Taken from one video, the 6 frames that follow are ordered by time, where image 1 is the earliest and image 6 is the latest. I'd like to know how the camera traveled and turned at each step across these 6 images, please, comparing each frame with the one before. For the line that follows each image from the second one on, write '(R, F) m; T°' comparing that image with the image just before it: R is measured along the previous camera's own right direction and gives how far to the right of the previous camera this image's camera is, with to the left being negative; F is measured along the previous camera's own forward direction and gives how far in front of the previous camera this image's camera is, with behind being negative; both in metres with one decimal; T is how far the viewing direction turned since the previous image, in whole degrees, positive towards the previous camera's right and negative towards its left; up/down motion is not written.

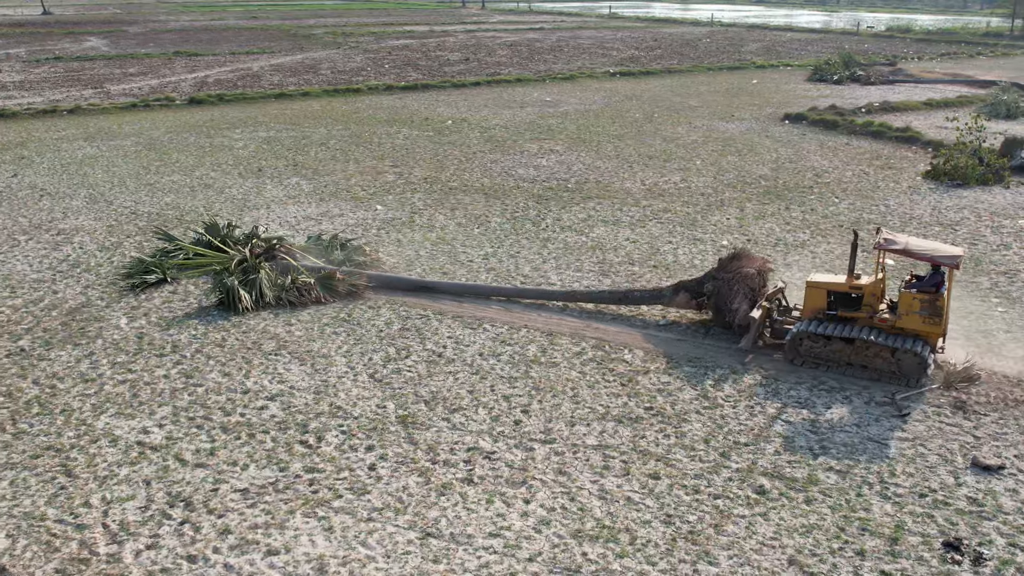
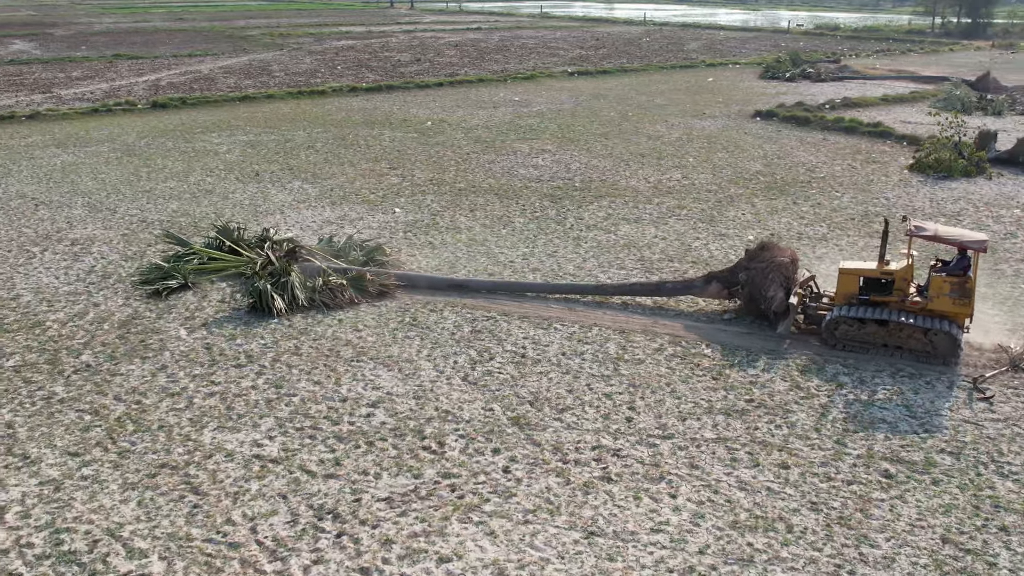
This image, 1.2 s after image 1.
(-1.8, +0.1) m; +5°
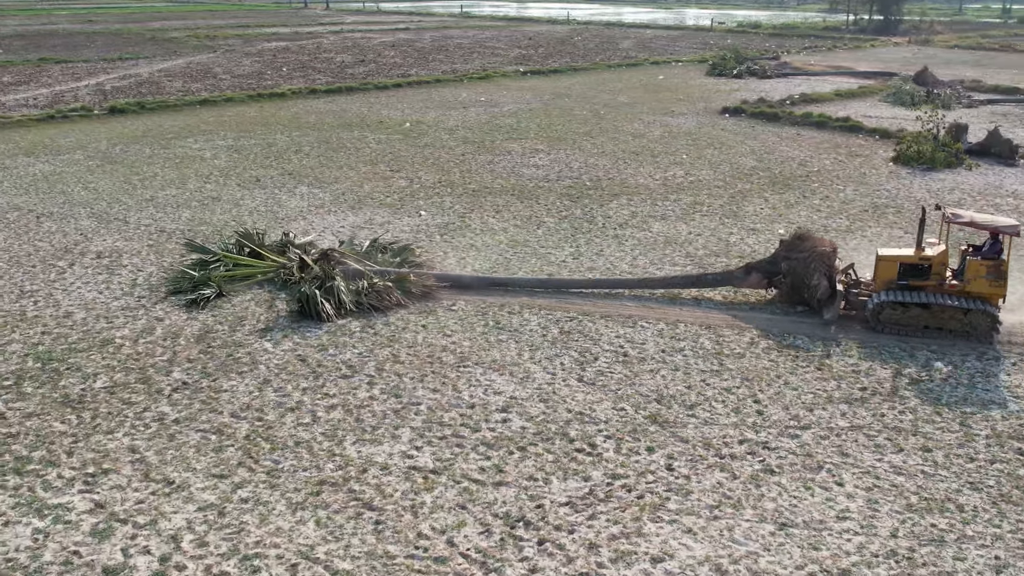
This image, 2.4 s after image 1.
(-2.2, +0.1) m; +6°
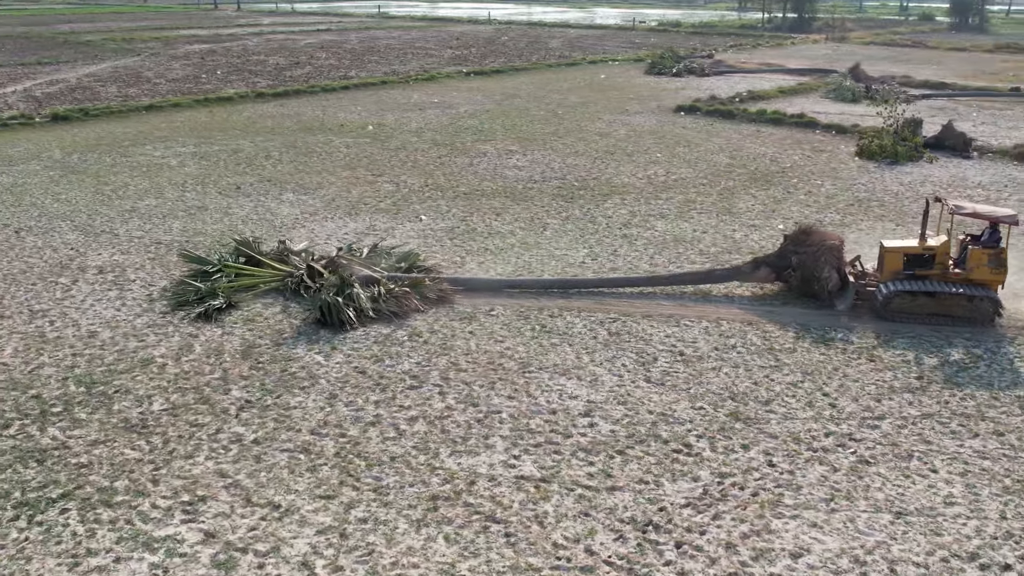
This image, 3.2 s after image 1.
(-1.7, +0.1) m; +5°
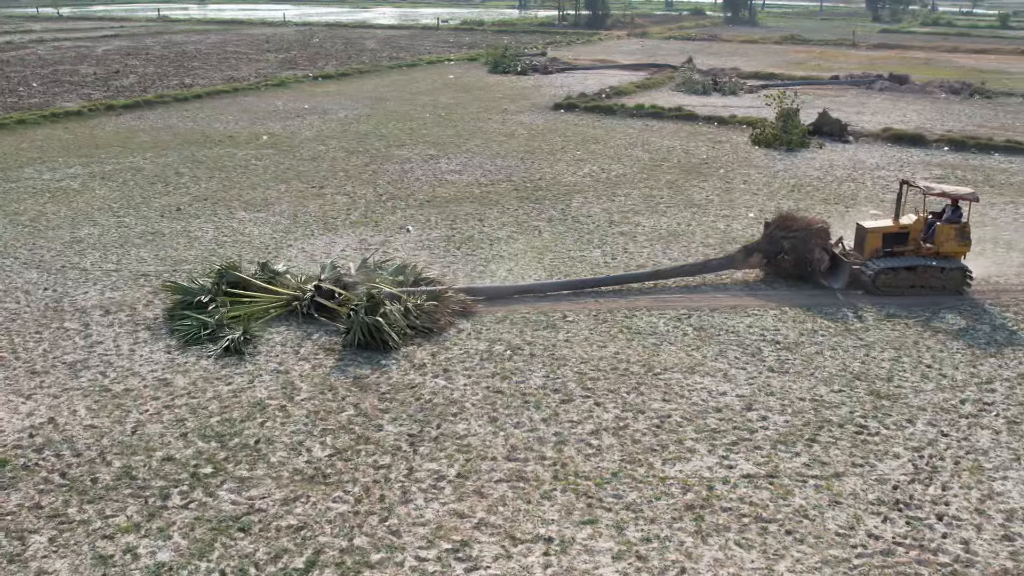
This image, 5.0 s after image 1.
(-3.7, +0.6) m; +14°
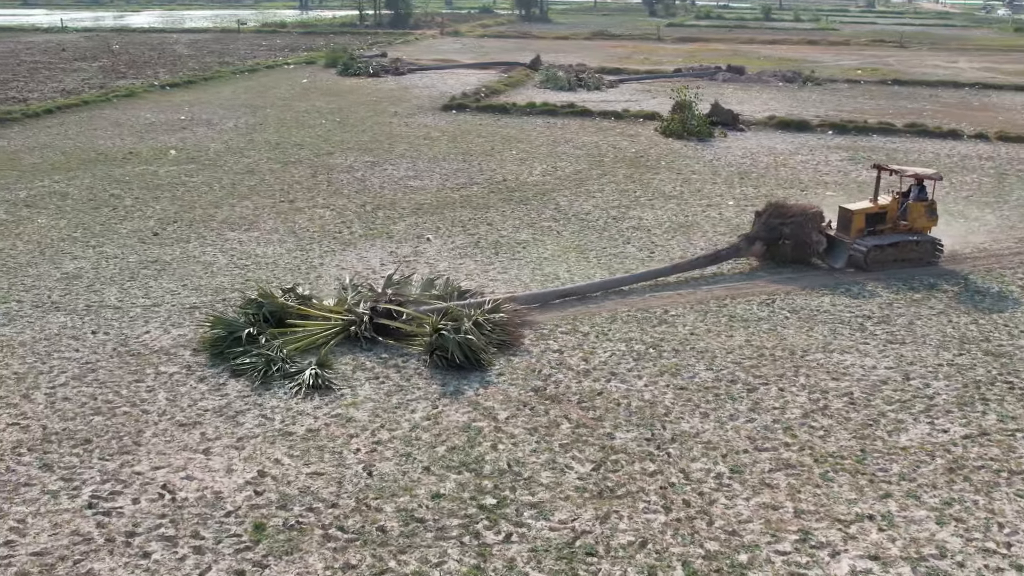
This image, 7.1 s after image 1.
(-4.2, +0.5) m; +14°
